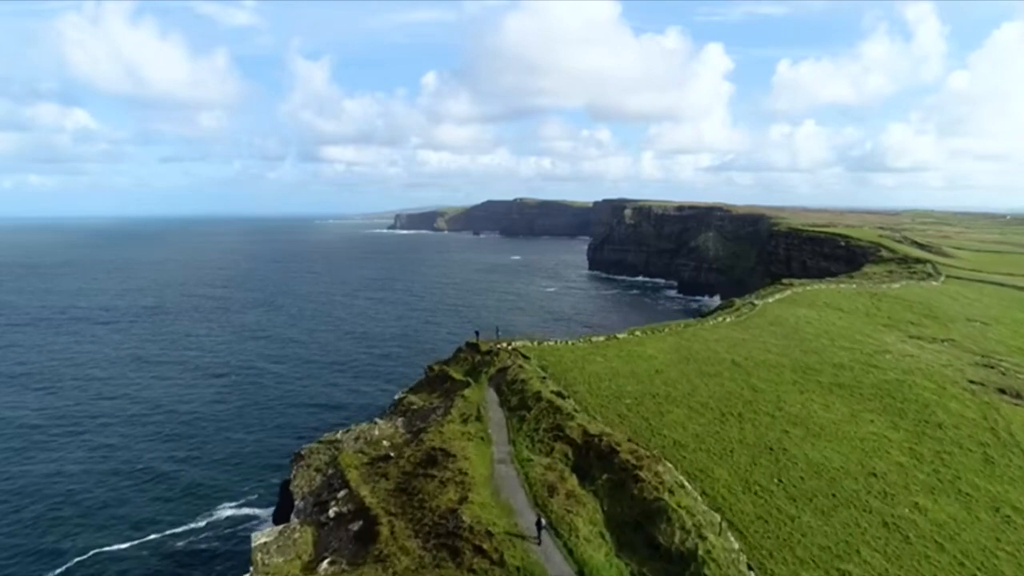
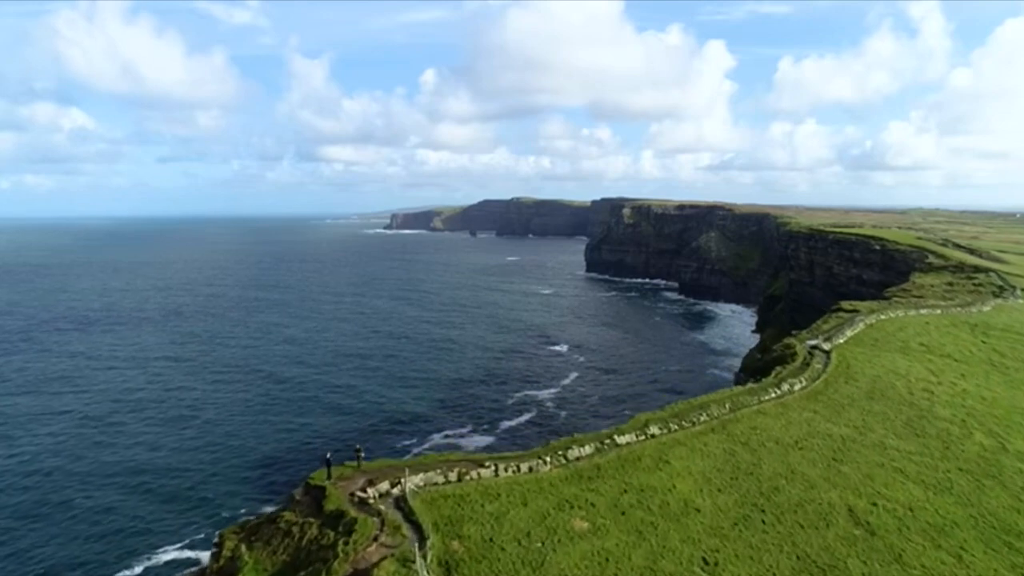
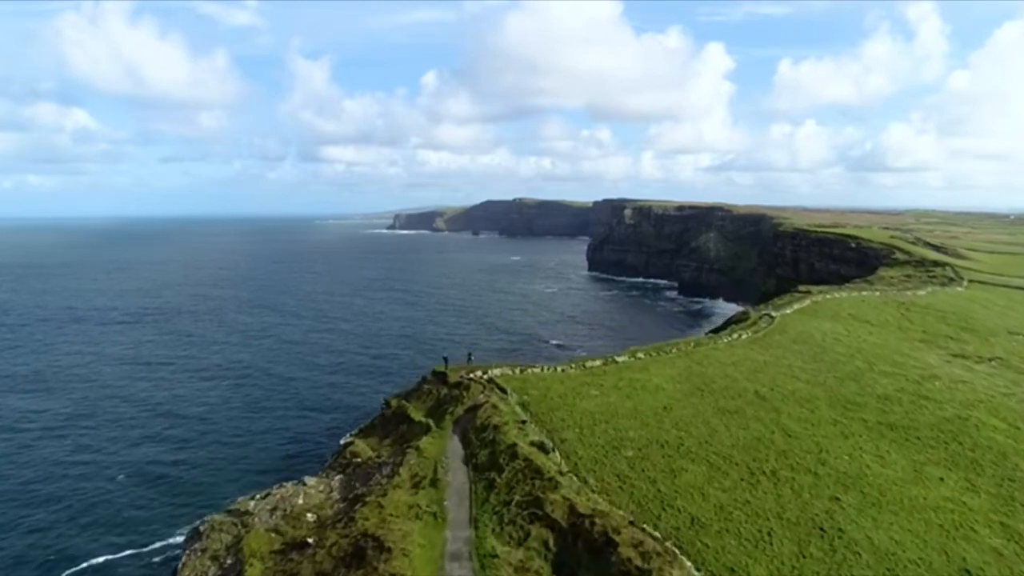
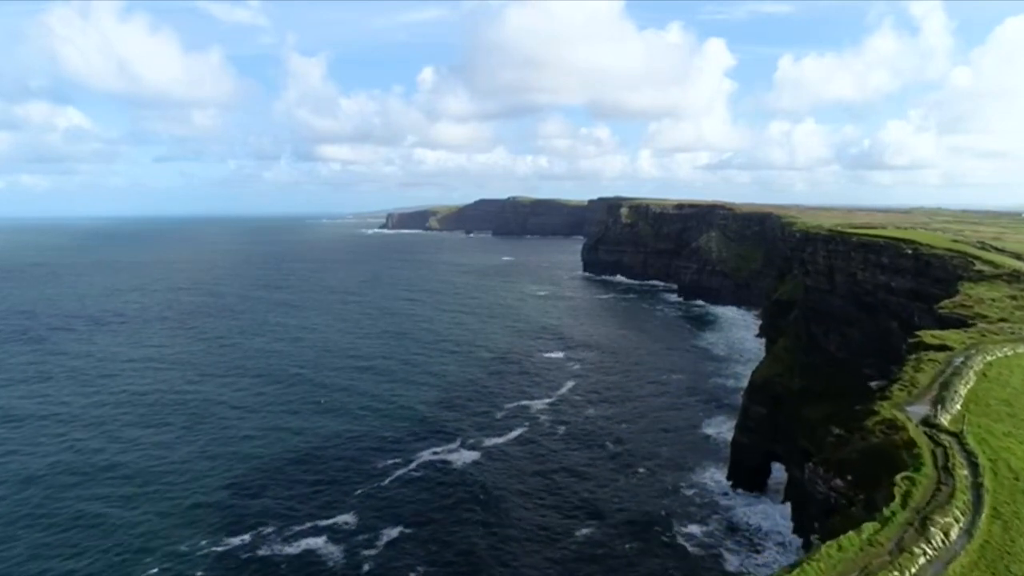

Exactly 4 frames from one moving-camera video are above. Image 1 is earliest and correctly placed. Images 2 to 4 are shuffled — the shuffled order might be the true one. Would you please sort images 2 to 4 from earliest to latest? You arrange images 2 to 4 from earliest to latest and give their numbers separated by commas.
3, 2, 4
